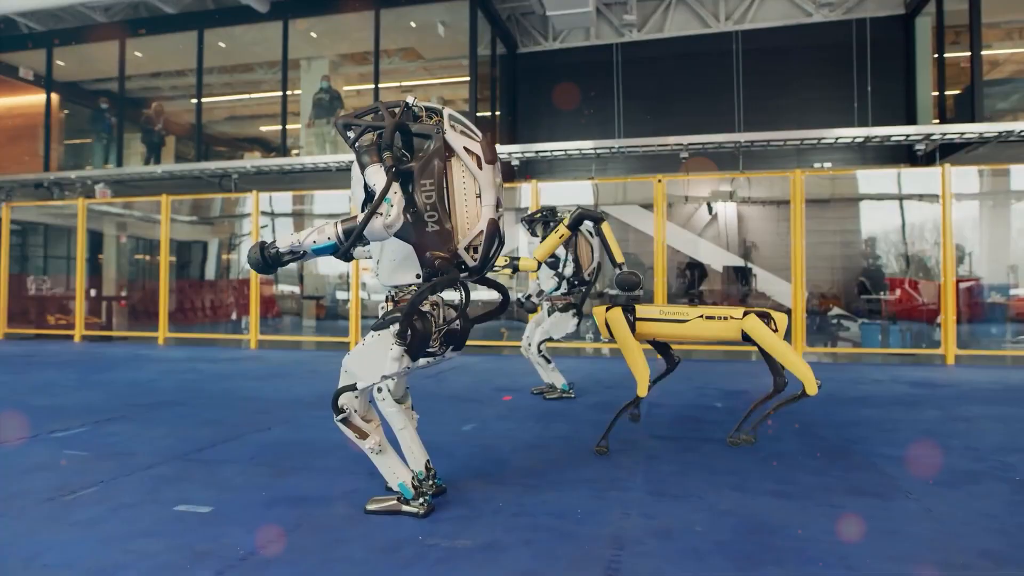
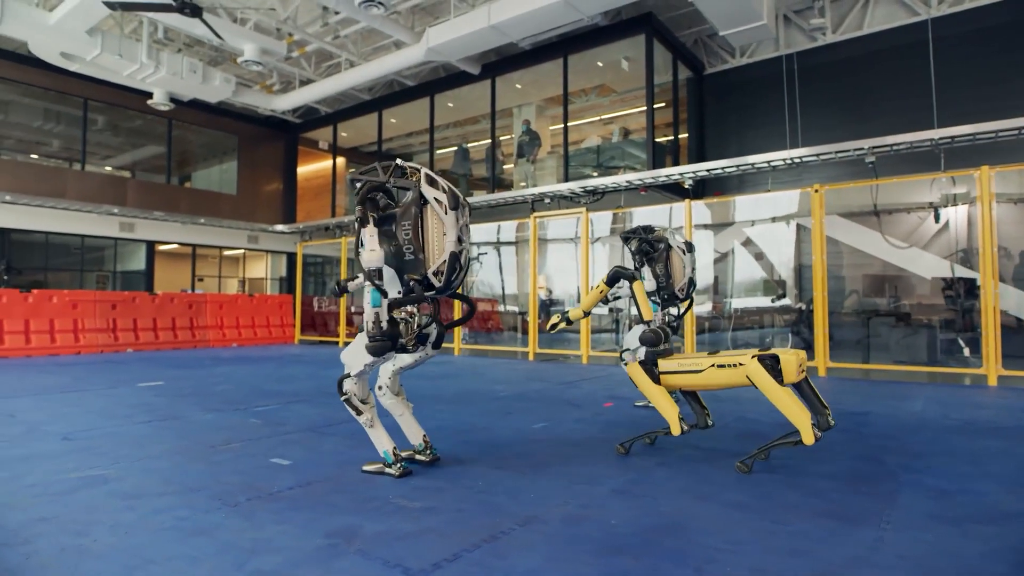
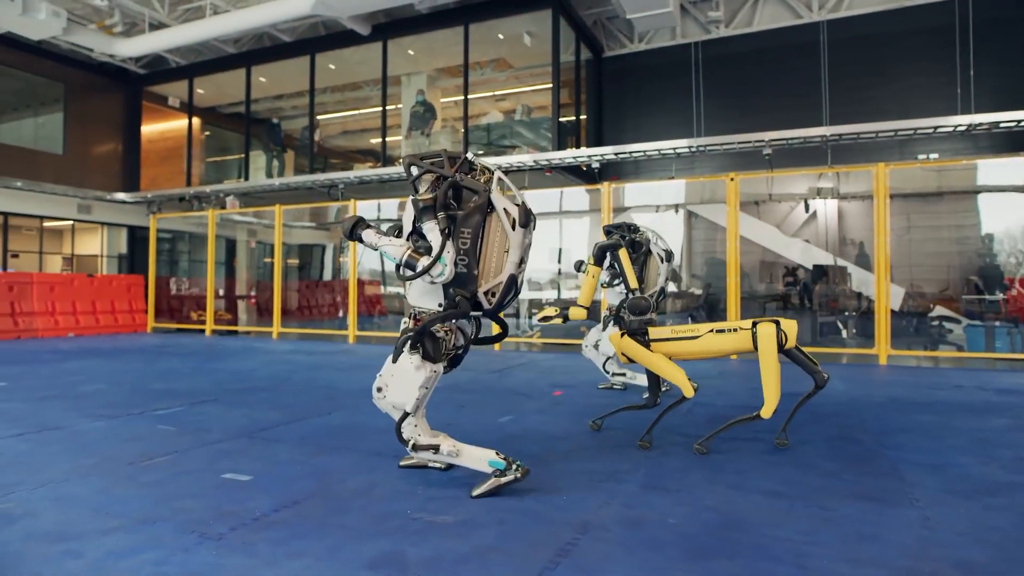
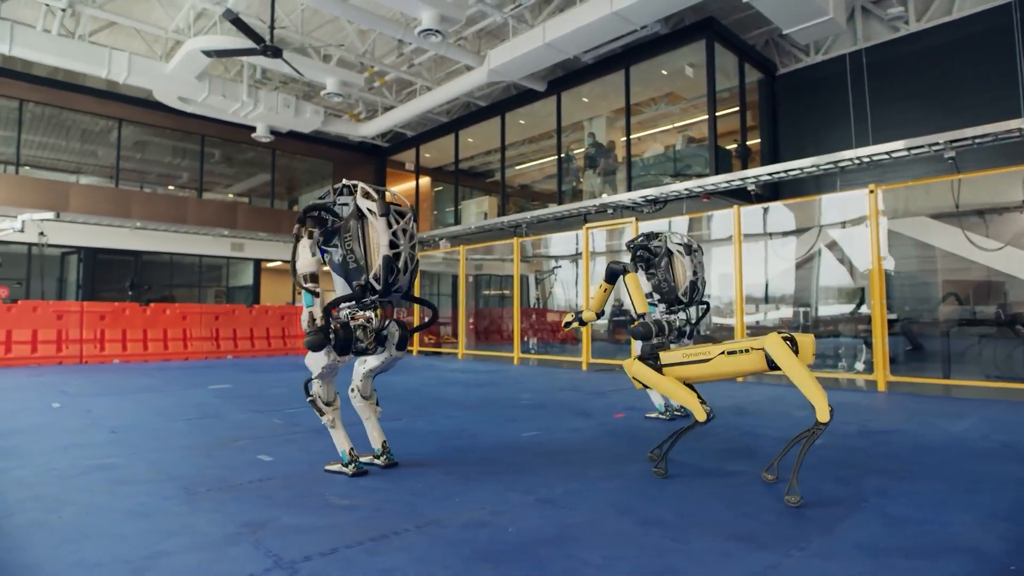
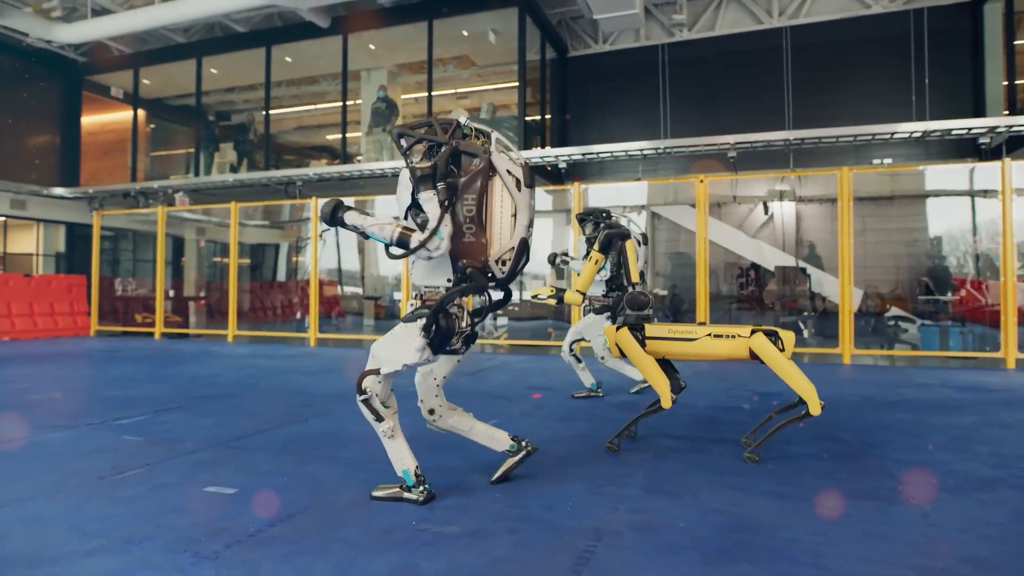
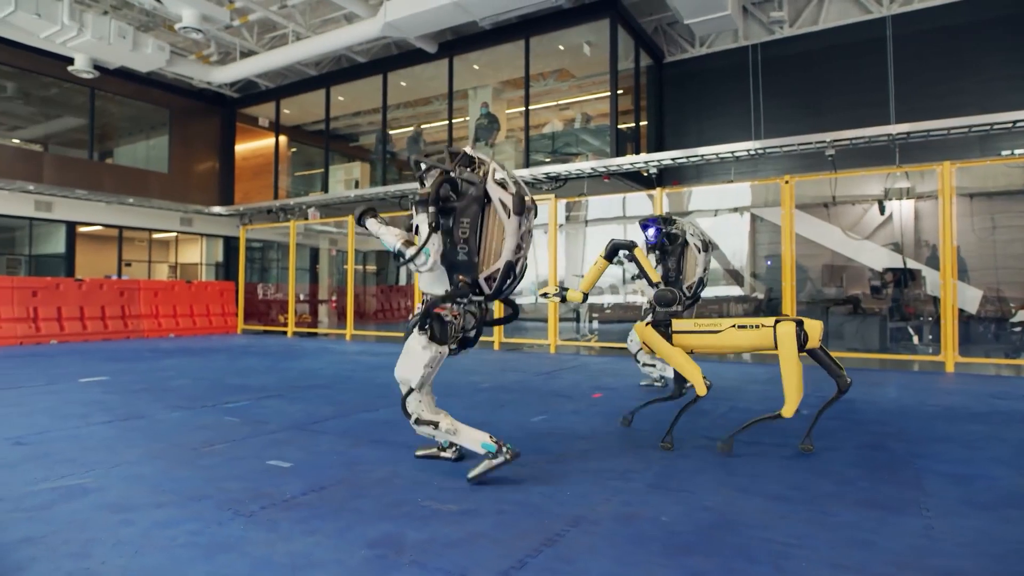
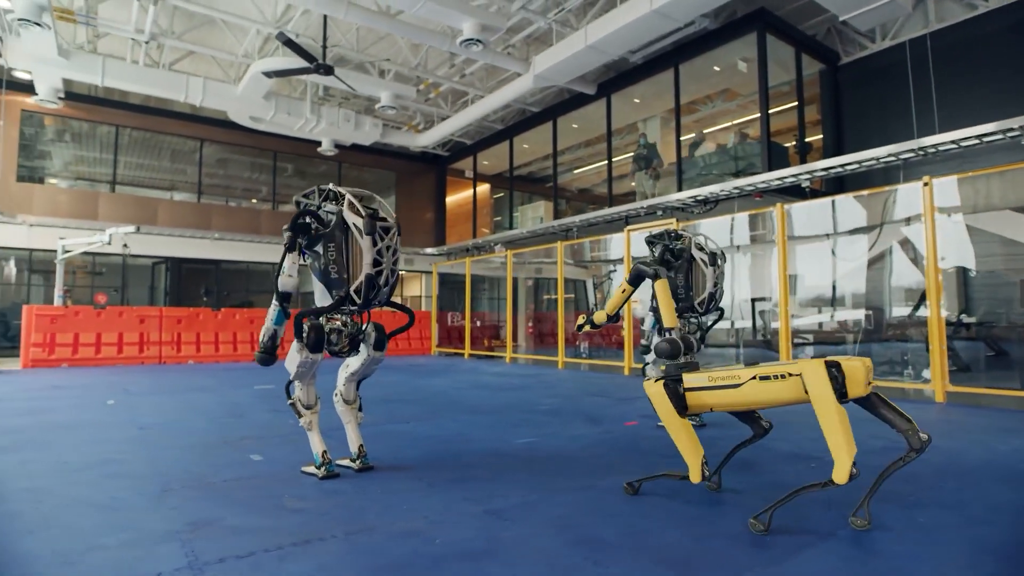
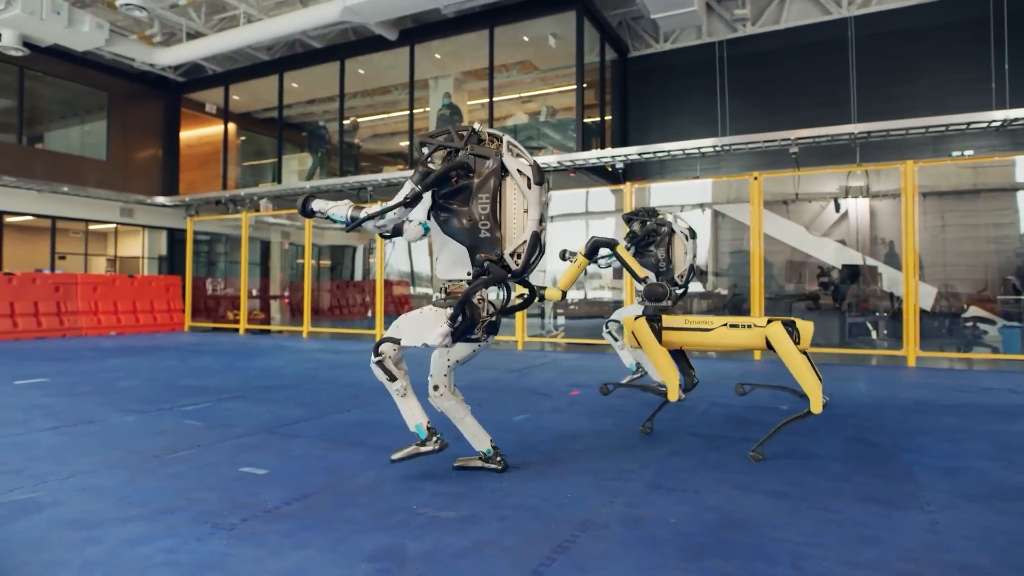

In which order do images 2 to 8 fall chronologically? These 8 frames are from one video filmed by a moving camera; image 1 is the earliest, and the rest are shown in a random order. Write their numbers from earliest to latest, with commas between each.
5, 3, 8, 6, 2, 4, 7
